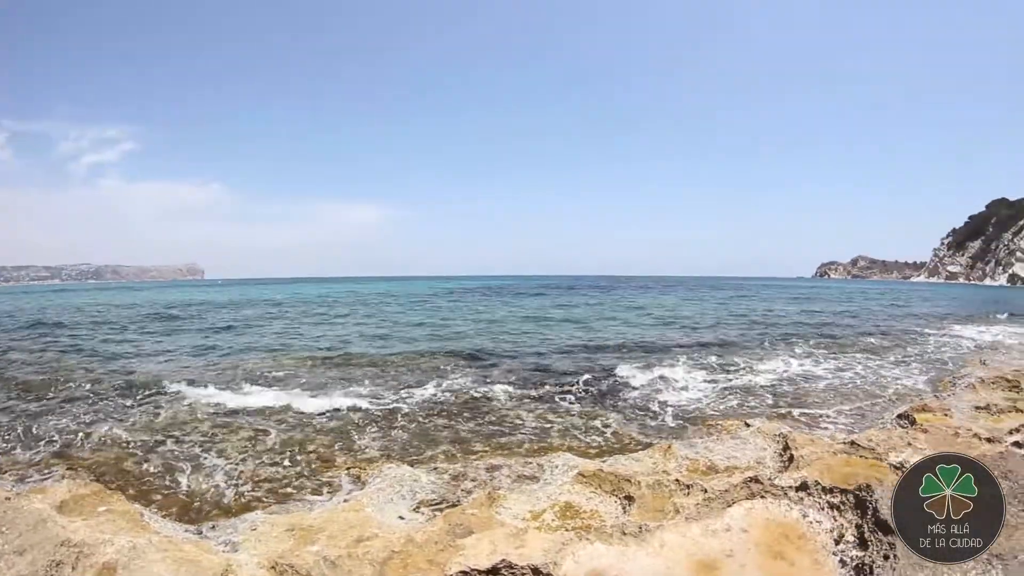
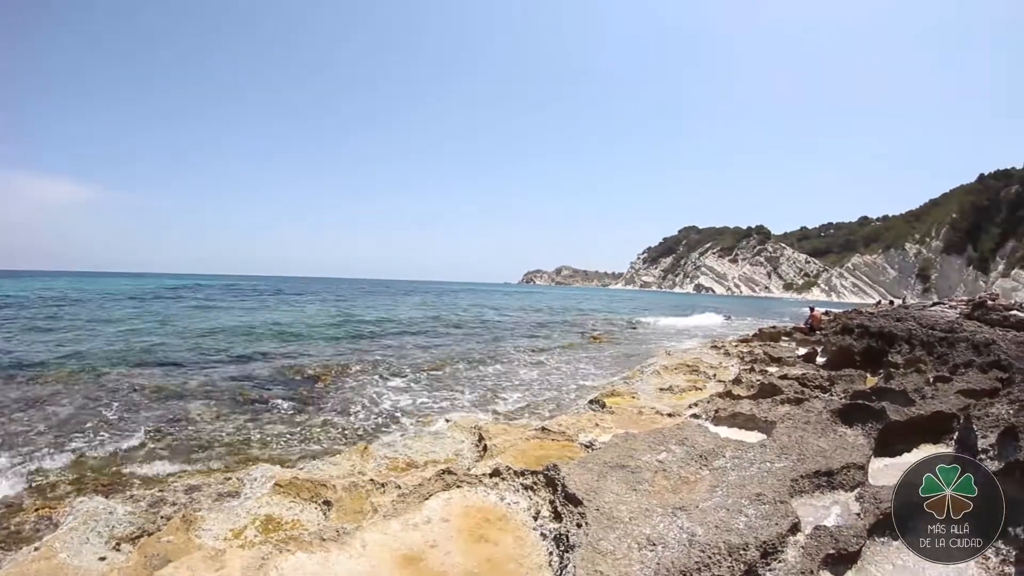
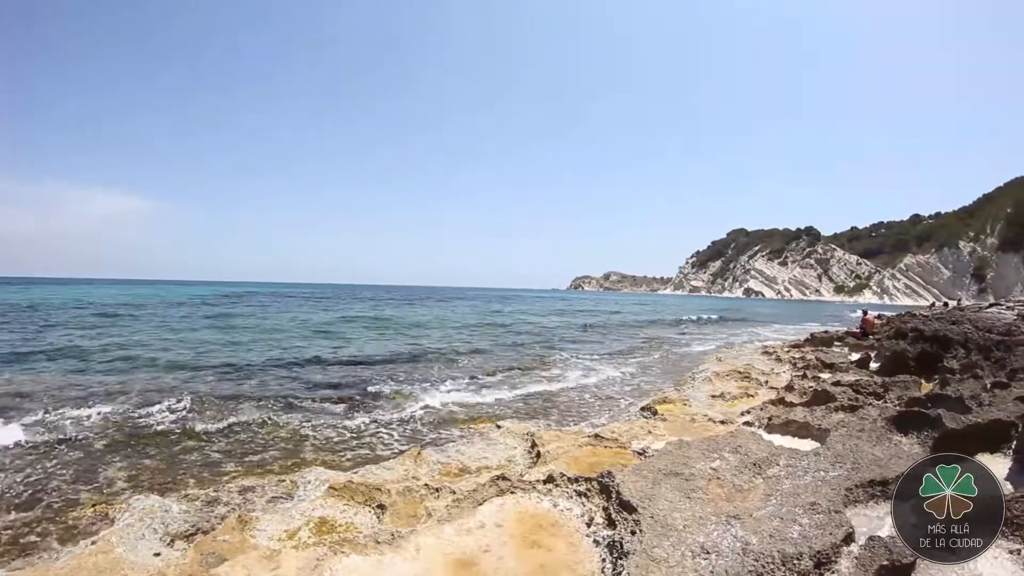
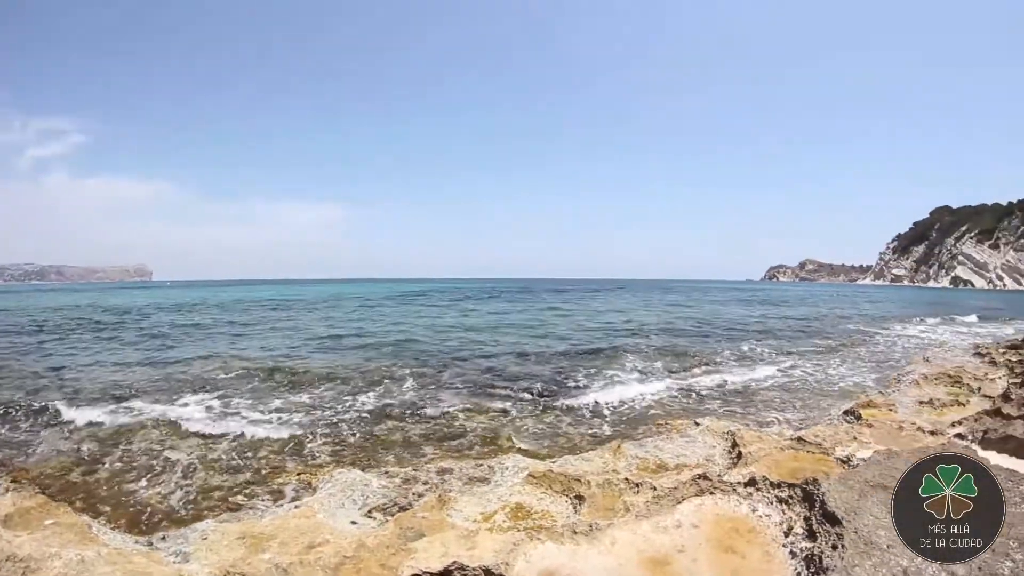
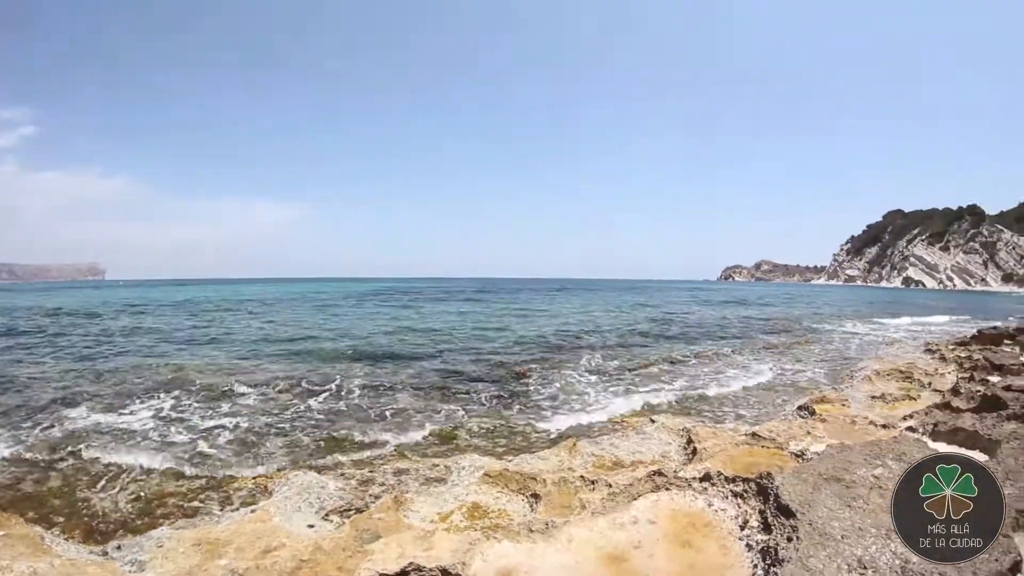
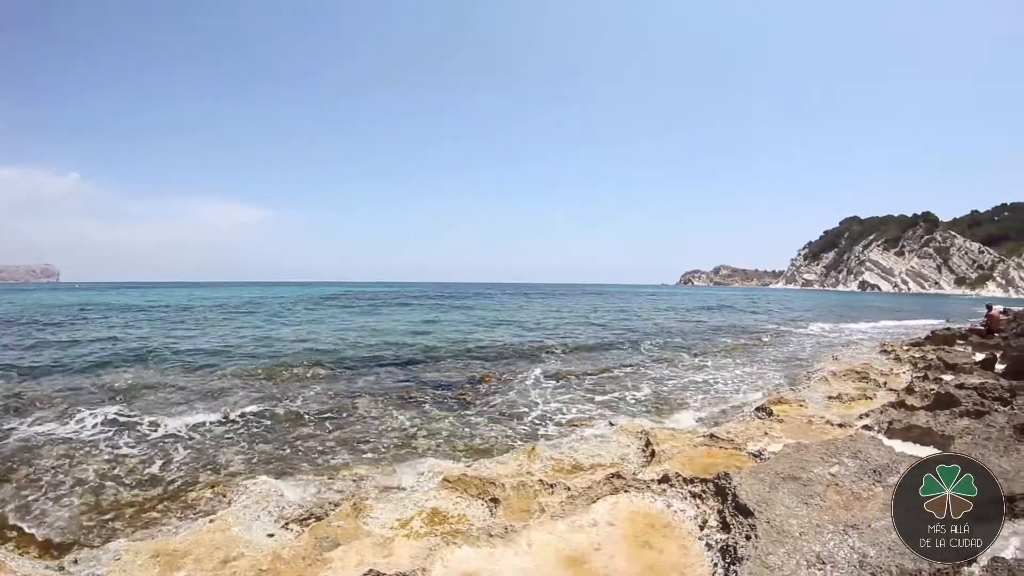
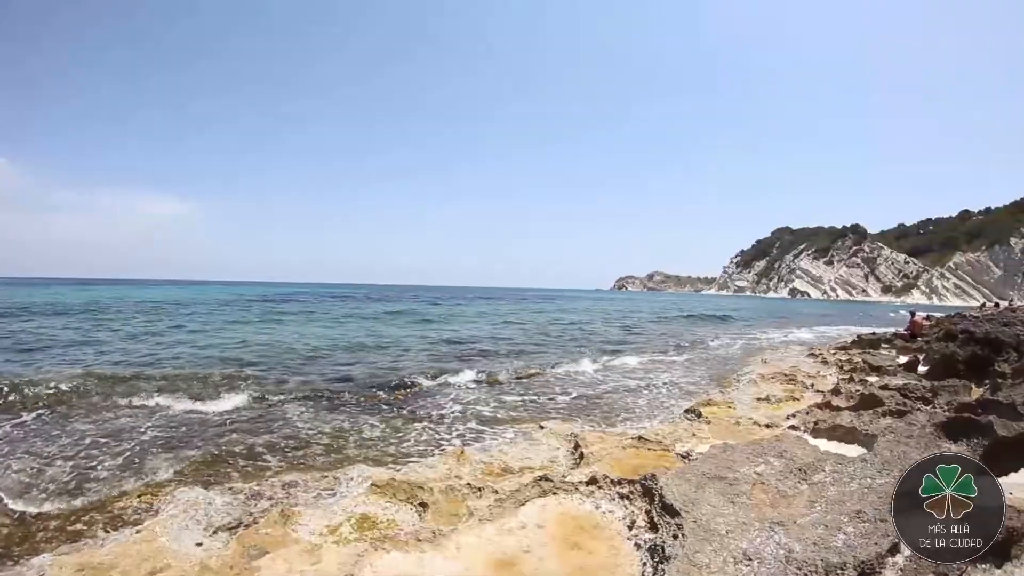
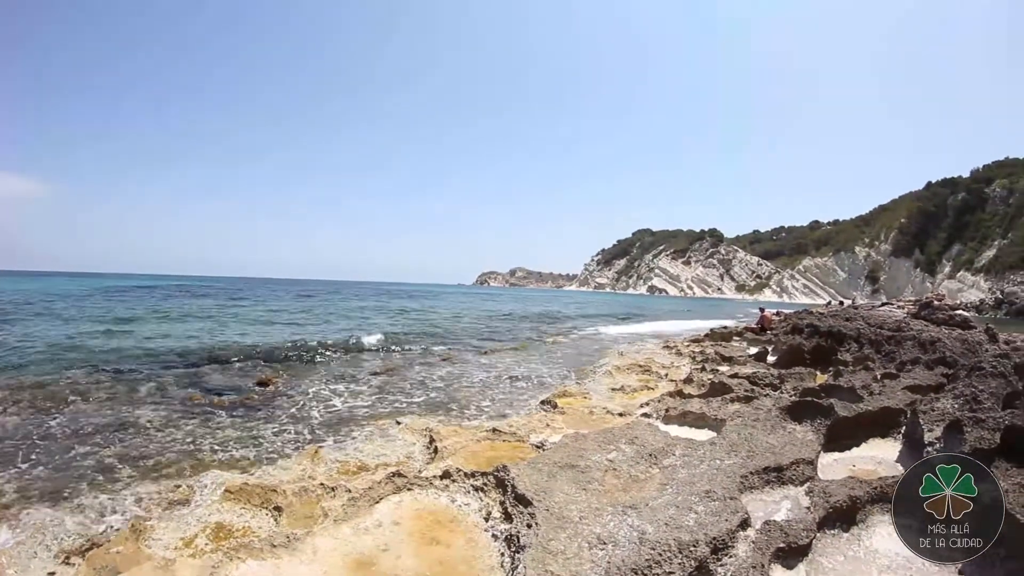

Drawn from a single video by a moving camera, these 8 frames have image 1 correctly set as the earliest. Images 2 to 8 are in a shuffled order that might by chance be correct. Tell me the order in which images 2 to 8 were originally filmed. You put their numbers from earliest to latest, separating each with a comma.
4, 5, 6, 7, 3, 2, 8
